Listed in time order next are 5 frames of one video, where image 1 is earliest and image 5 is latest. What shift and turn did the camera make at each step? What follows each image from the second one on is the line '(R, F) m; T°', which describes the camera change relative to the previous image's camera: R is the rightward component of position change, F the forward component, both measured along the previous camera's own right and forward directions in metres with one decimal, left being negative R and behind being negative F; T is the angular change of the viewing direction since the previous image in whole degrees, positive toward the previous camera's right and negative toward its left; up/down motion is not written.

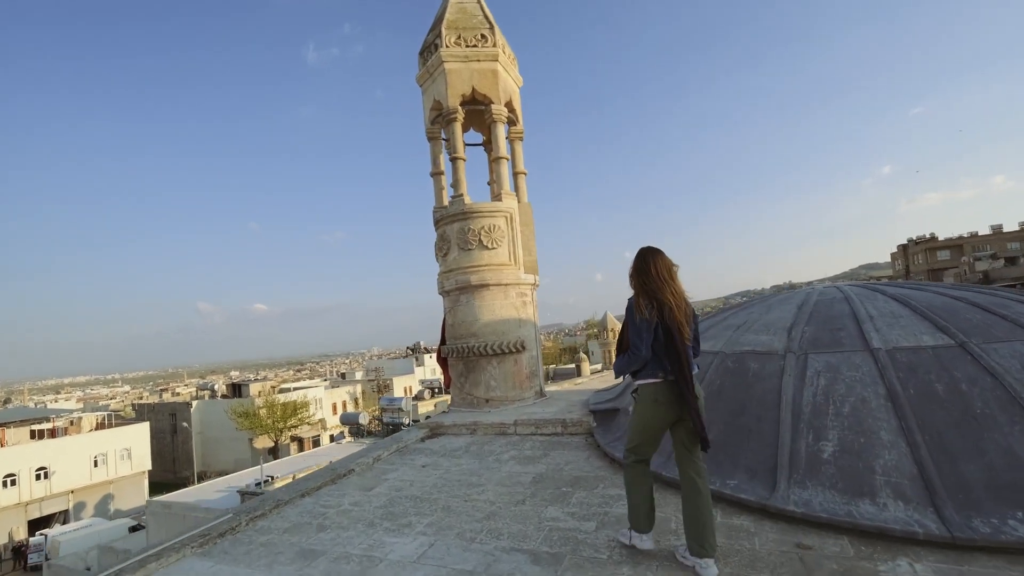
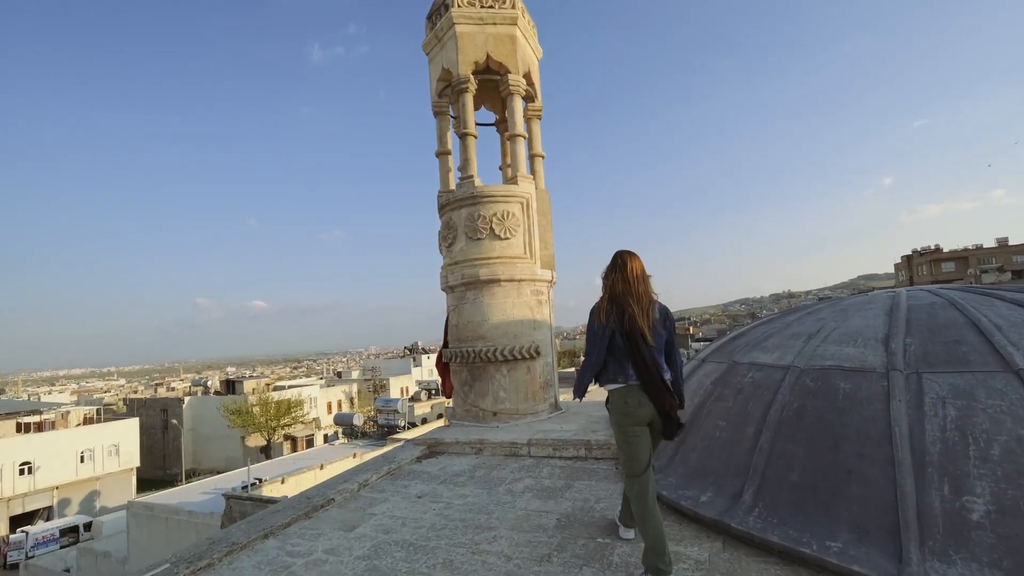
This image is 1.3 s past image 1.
(-0.2, +1.0) m; 0°
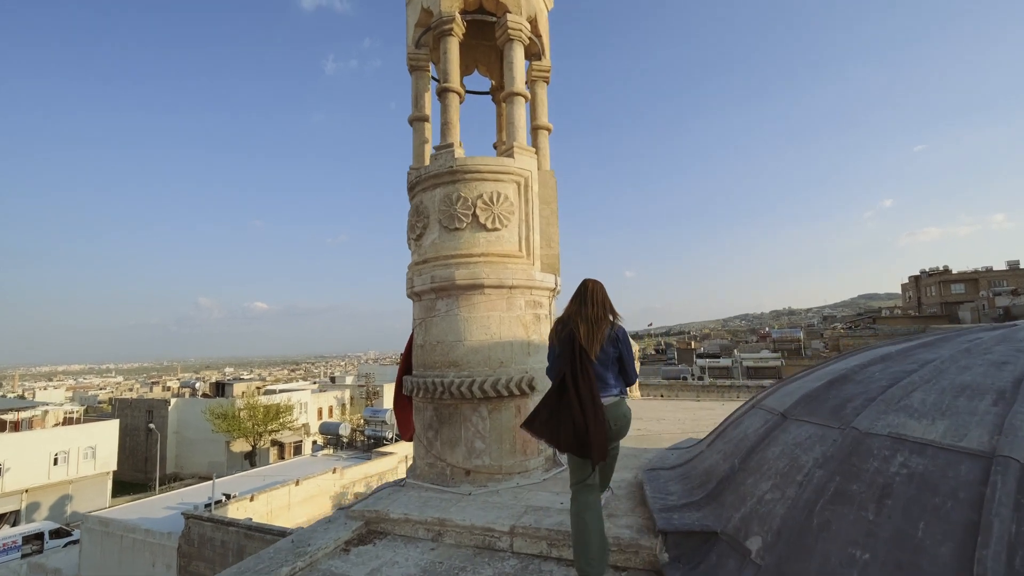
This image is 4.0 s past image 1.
(+0.1, +2.0) m; 0°
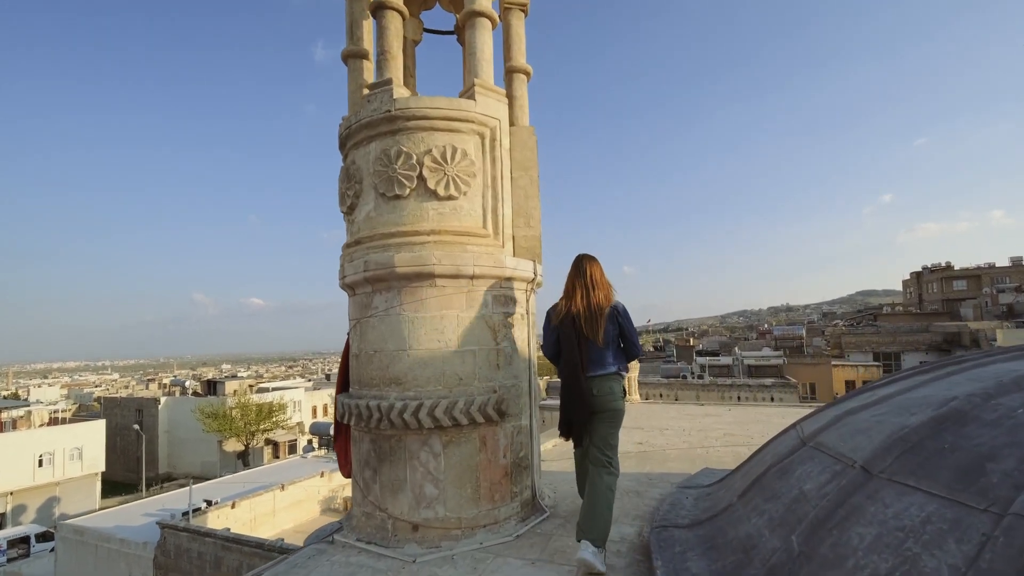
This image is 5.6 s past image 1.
(+0.3, +1.2) m; 0°
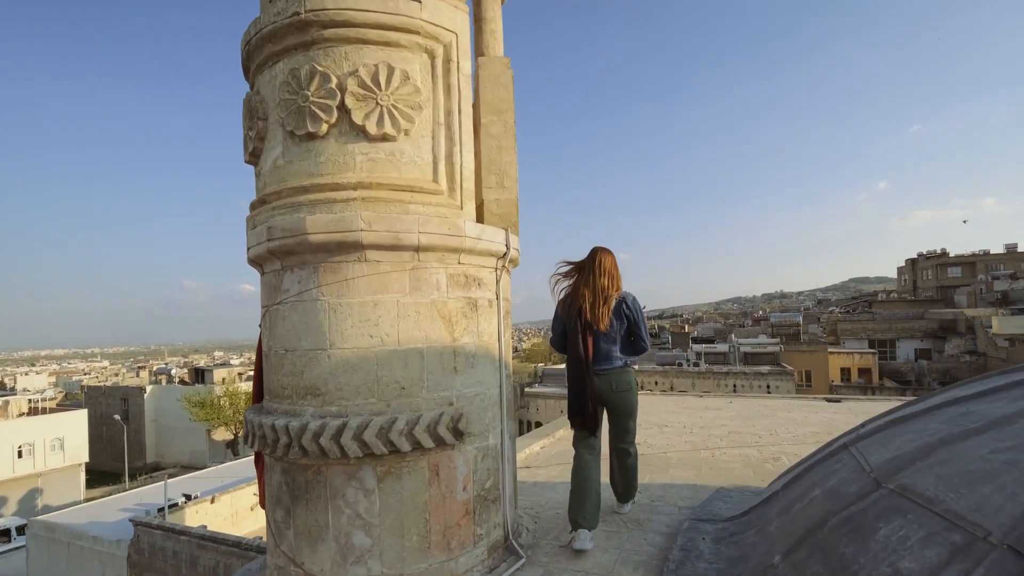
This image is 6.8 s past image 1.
(+0.2, +1.0) m; +1°
